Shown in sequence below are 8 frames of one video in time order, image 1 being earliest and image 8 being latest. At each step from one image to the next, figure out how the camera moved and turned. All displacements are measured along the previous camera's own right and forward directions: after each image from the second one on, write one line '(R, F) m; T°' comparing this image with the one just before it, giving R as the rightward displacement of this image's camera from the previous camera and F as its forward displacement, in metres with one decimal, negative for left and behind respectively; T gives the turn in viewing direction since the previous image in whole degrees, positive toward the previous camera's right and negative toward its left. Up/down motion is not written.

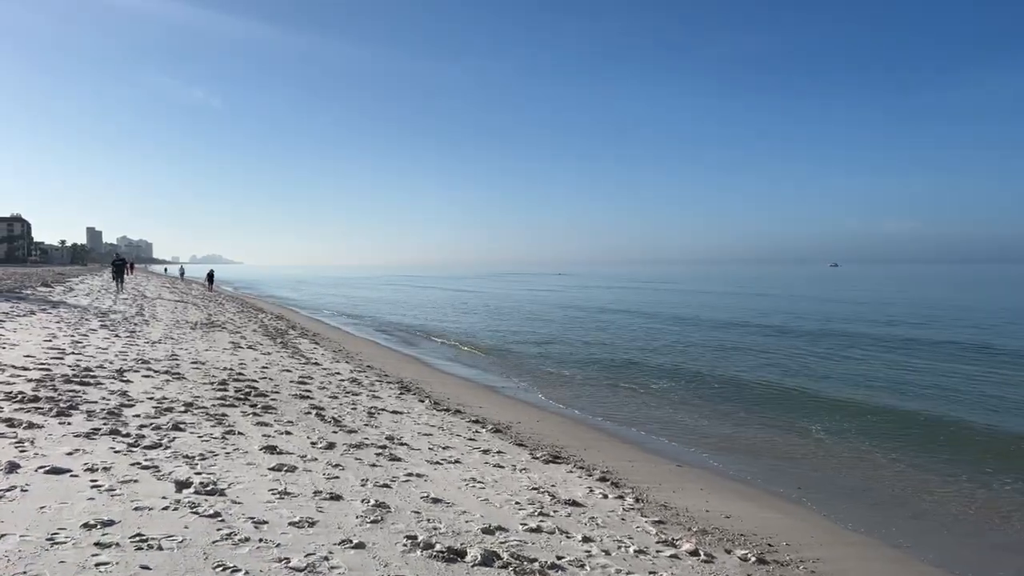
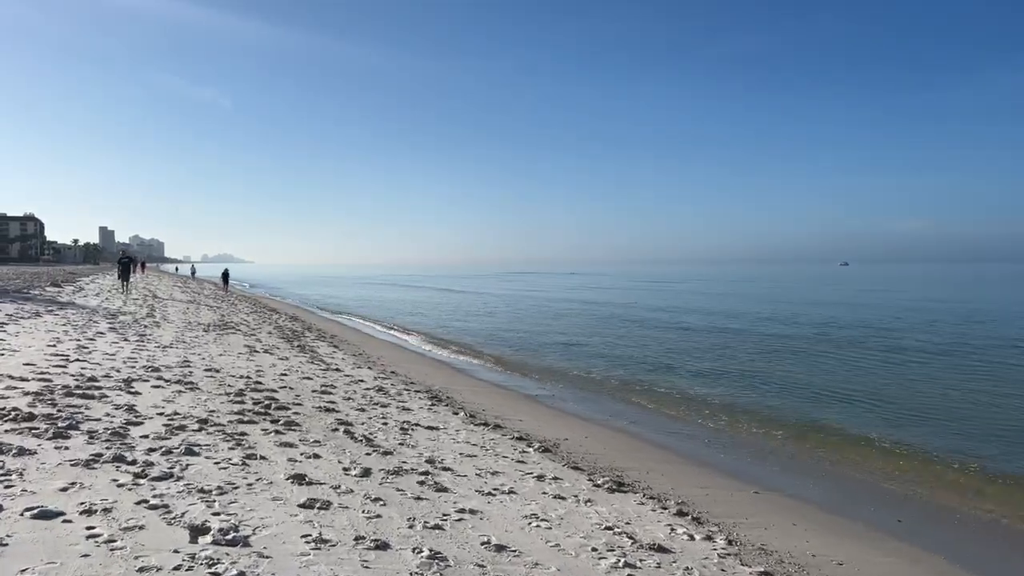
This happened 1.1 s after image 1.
(-0.4, +1.0) m; -1°
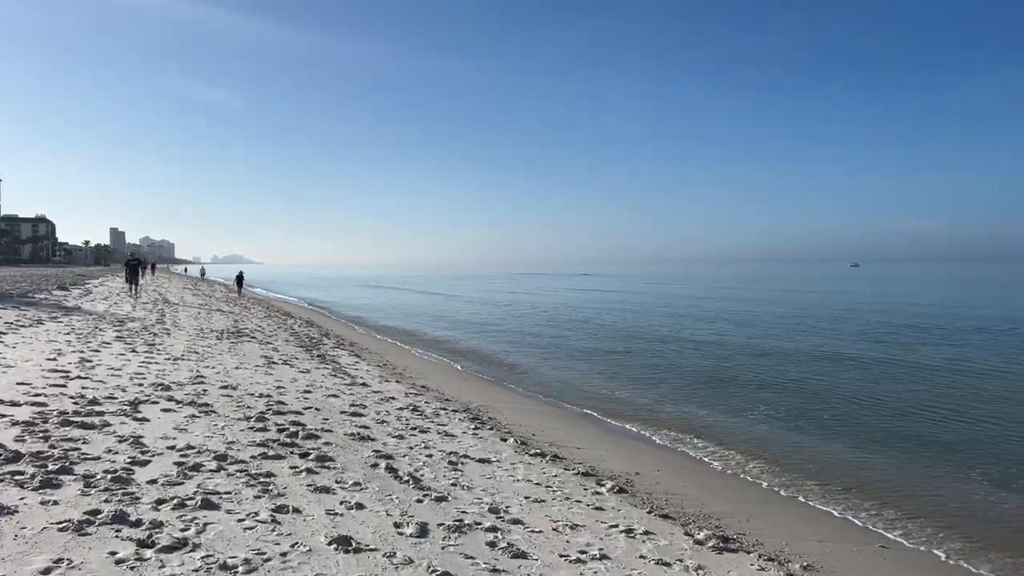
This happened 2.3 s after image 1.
(-0.5, +1.2) m; -1°
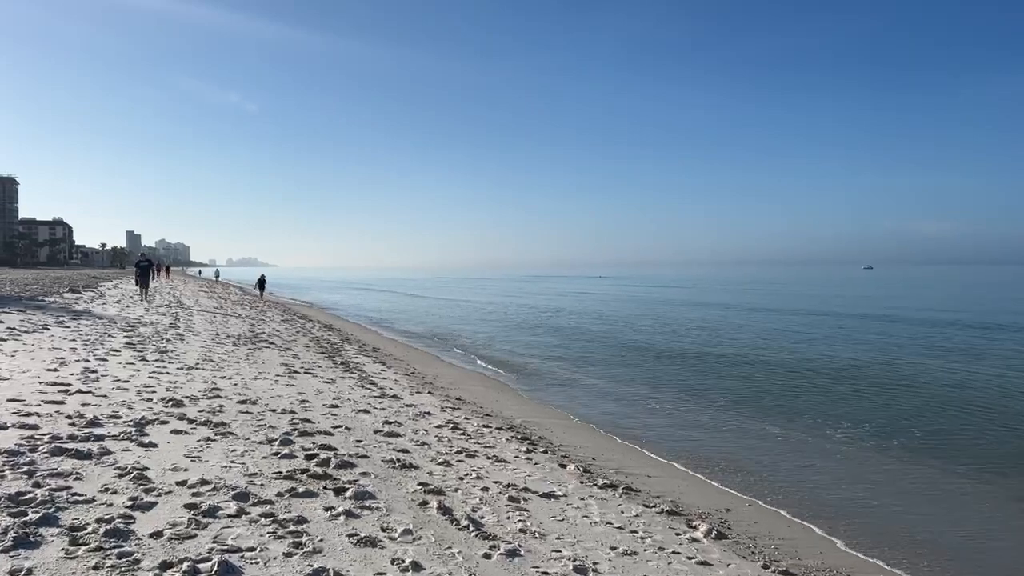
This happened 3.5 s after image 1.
(-0.5, +1.2) m; -1°
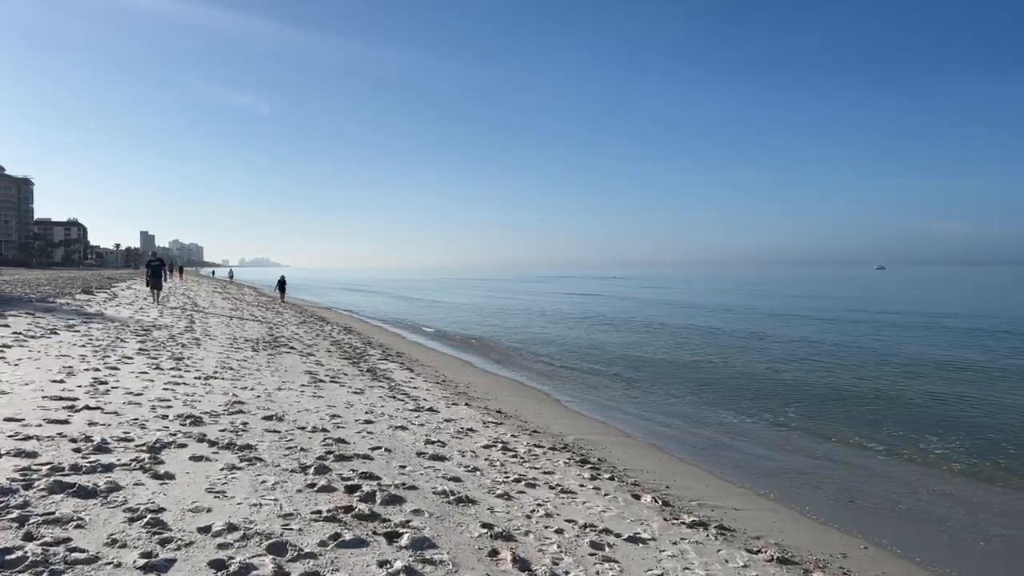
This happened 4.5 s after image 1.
(-0.5, +1.0) m; -1°
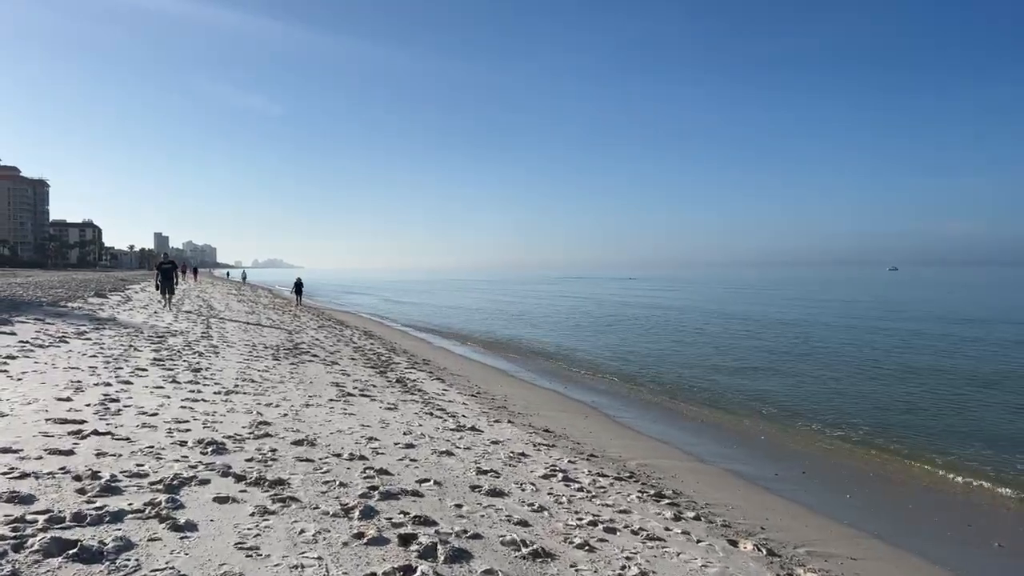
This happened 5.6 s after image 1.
(-0.5, +1.0) m; -1°
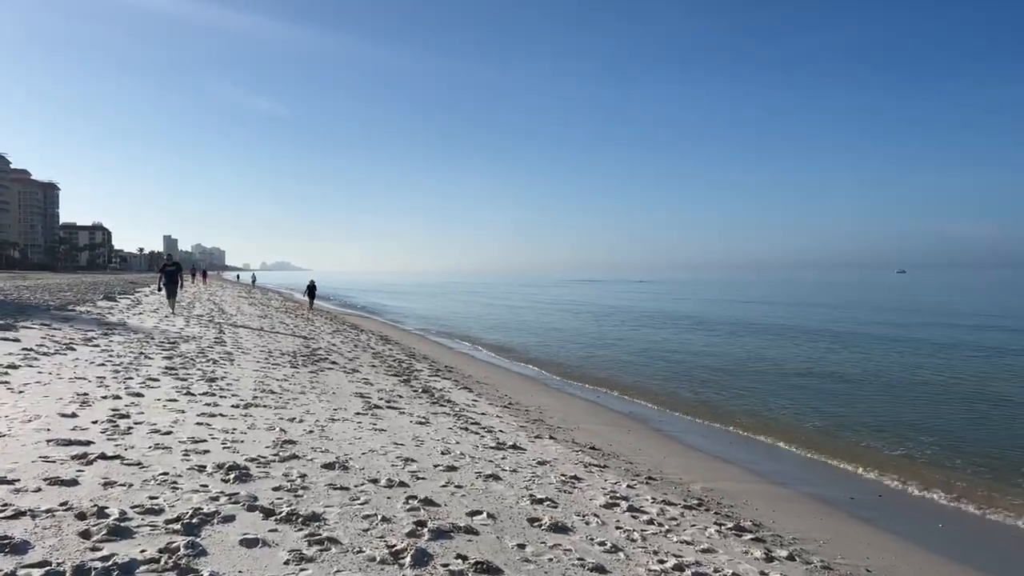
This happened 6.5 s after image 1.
(-0.4, +0.8) m; -1°
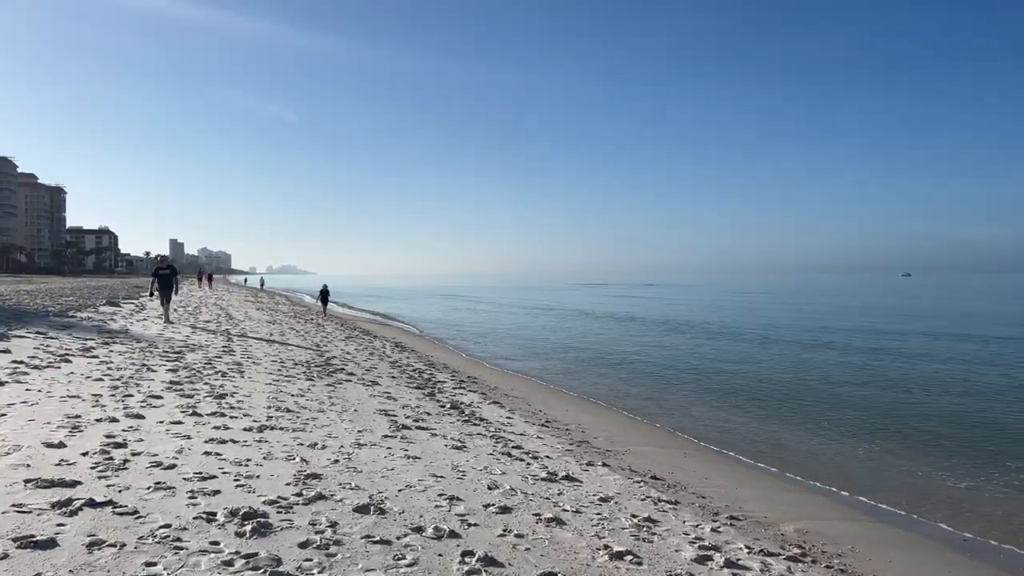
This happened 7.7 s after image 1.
(-0.5, +1.1) m; 0°
